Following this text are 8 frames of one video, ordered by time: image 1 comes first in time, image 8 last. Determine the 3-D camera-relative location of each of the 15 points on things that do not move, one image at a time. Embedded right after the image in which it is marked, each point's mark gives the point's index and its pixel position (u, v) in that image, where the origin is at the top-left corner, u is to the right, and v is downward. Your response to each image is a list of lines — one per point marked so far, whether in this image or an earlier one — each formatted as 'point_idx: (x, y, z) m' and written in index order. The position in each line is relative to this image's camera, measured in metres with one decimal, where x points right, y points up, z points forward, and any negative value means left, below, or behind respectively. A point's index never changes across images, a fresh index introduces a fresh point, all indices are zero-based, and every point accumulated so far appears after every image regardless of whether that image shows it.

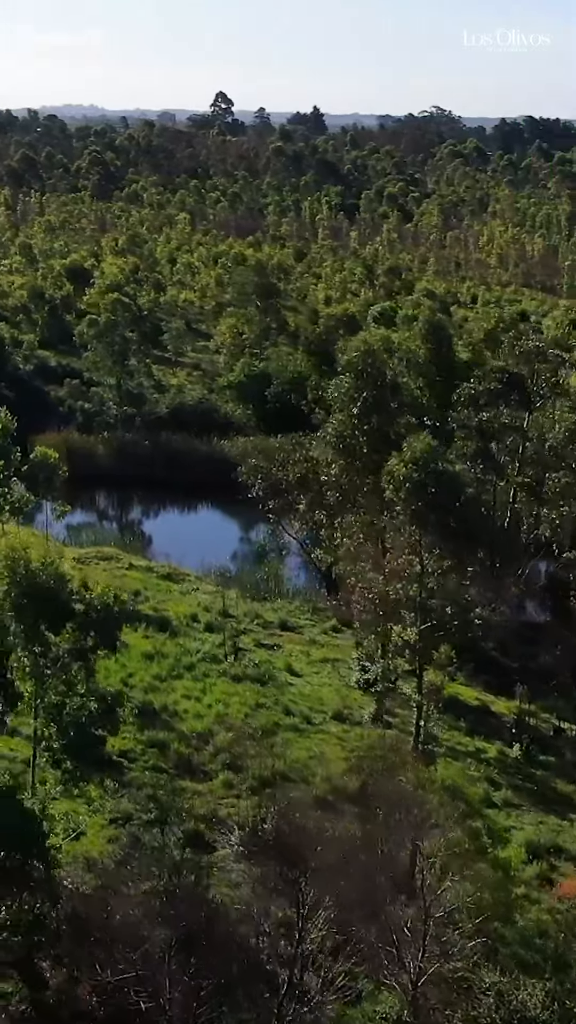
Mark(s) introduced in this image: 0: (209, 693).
0: (-0.8, -1.8, +16.6) m
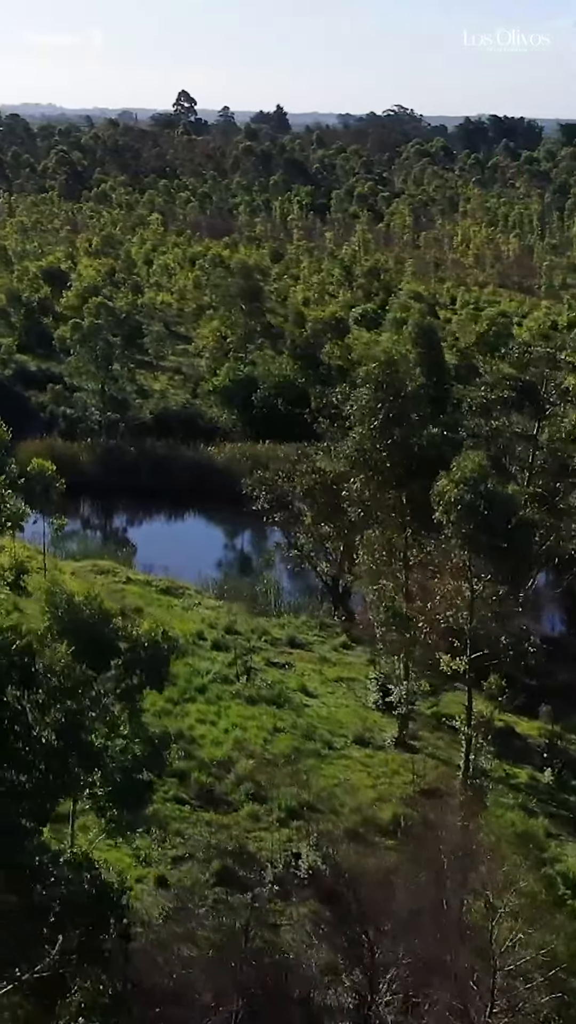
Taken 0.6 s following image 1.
0: (-0.6, -2.0, +16.0) m
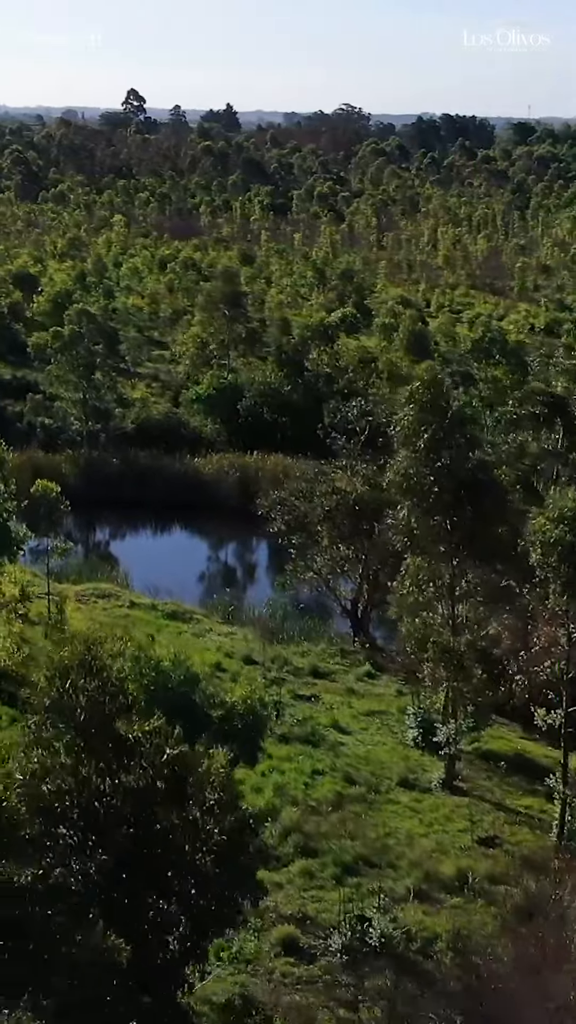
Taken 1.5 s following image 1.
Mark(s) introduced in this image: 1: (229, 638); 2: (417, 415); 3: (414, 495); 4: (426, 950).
0: (-0.3, -2.2, +15.0) m
1: (-0.6, -1.5, +19.7) m
2: (+1.1, +0.8, +14.2) m
3: (+1.1, +0.1, +14.4) m
4: (+0.9, -2.9, +11.4) m
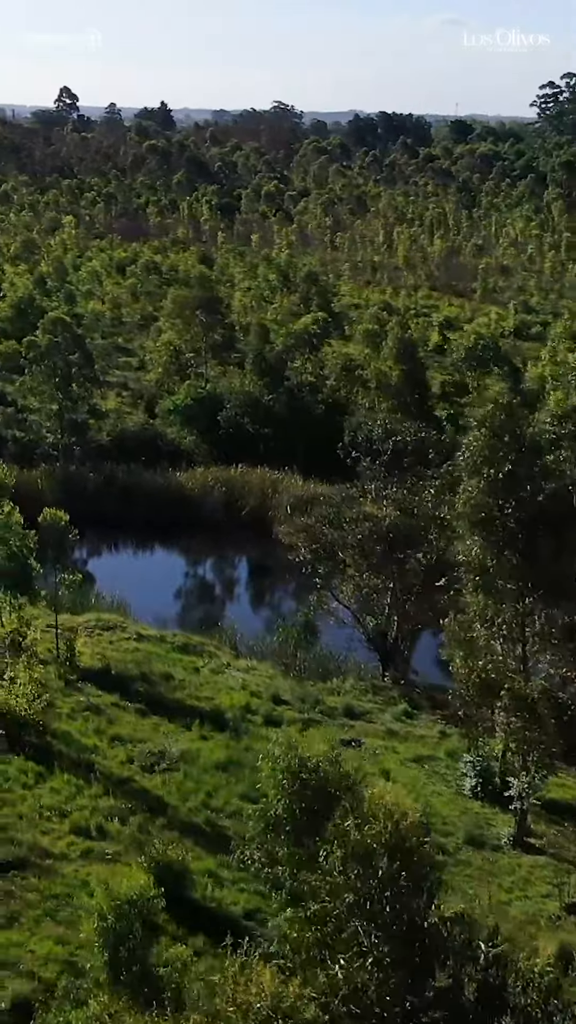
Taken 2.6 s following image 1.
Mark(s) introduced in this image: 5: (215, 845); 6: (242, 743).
0: (+0.2, -2.5, +13.8) m
1: (-0.4, -1.8, +18.5) m
2: (+1.5, +0.5, +13.0) m
3: (+1.5, -0.1, +13.3) m
4: (+1.5, -3.2, +10.2) m
5: (-0.6, -2.6, +13.1) m
6: (-0.4, -2.1, +15.7) m
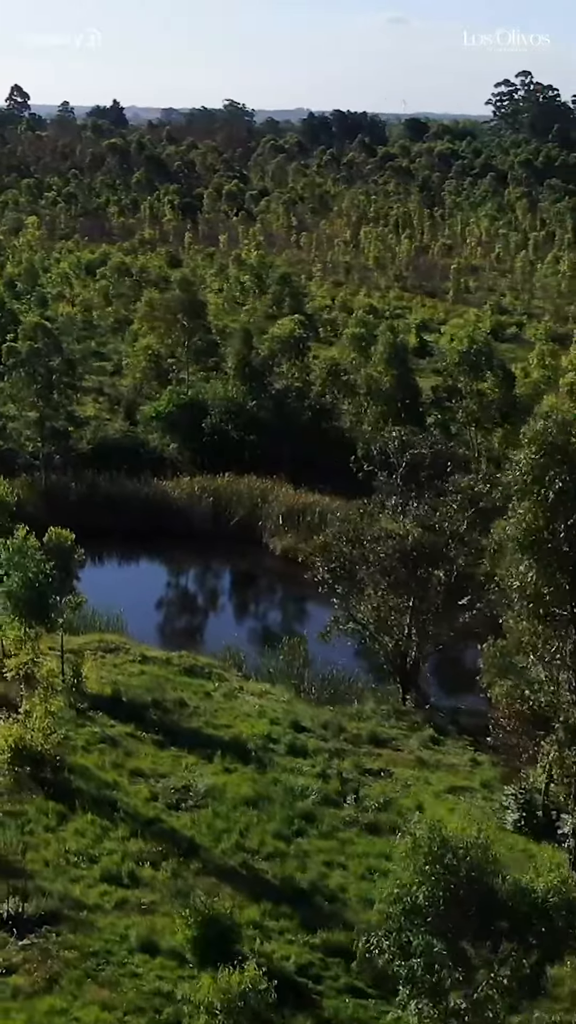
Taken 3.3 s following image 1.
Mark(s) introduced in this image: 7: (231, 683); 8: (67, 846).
0: (+0.5, -2.7, +13.0) m
1: (-0.2, -1.9, +17.7) m
2: (+1.9, +0.4, +12.3) m
3: (+1.9, -0.3, +12.6) m
4: (+2.0, -3.4, +9.5) m
5: (-0.2, -2.8, +12.3) m
6: (-0.1, -2.3, +14.9) m
7: (-0.6, -1.9, +18.5) m
8: (-1.7, -2.5, +12.9) m
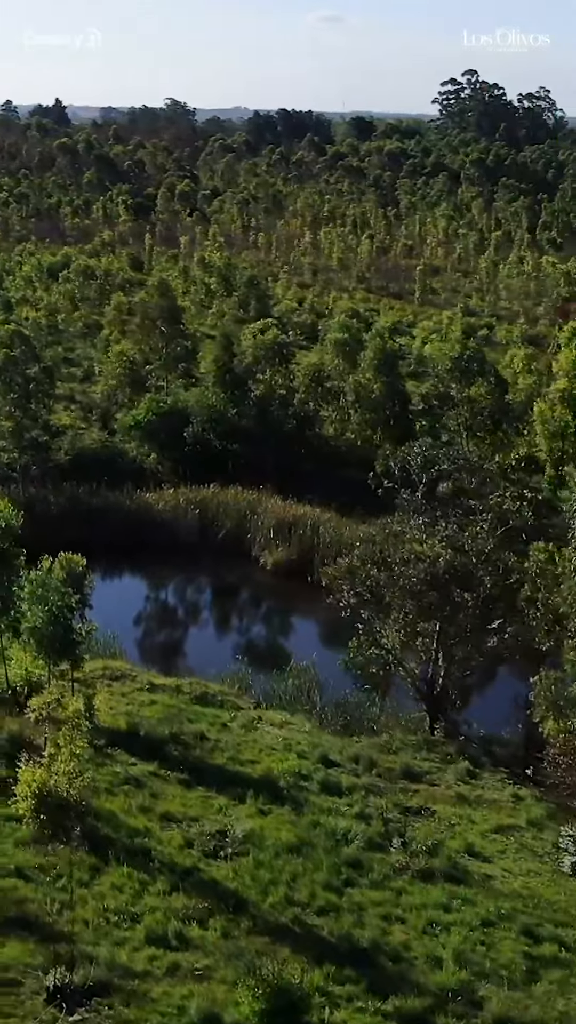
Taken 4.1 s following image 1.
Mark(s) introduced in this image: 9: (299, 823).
0: (+0.9, -2.9, +12.2) m
1: (0.0, -2.2, +16.9) m
2: (+2.2, +0.2, +11.5) m
3: (+2.2, -0.5, +11.8) m
4: (+2.5, -3.6, +8.7) m
5: (+0.2, -3.0, +11.5) m
6: (+0.2, -2.5, +14.0) m
7: (-0.4, -2.1, +17.6) m
8: (-1.3, -2.8, +12.0) m
9: (+0.1, -2.5, +13.9) m
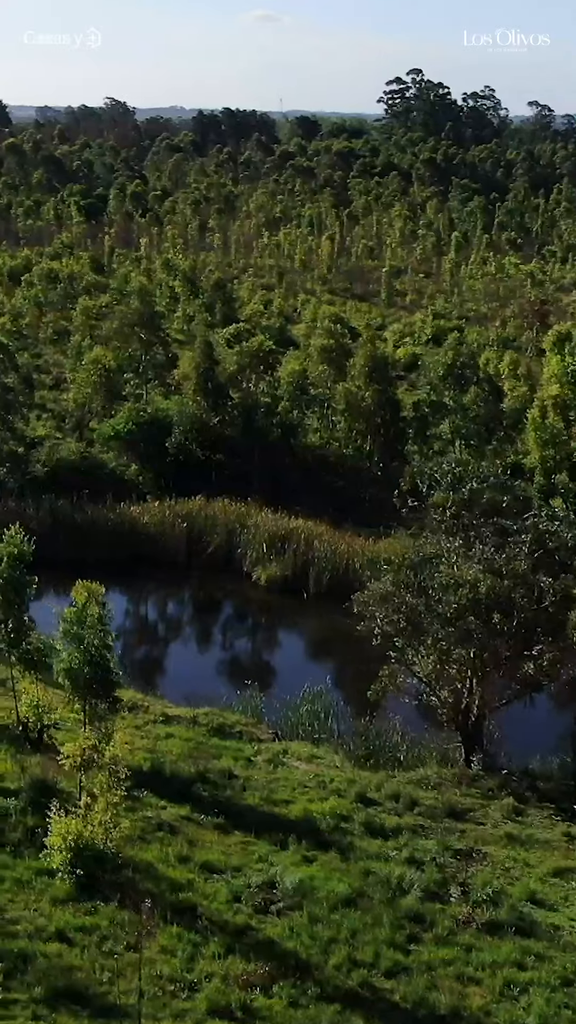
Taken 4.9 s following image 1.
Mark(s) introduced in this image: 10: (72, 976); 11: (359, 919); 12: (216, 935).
0: (+1.3, -3.1, +11.4) m
1: (+0.3, -2.4, +16.0) m
2: (+2.7, 0.0, +10.7) m
3: (+2.7, -0.7, +11.0) m
4: (+3.0, -3.8, +7.9) m
5: (+0.7, -3.2, +10.6) m
6: (+0.6, -2.7, +13.1) m
7: (-0.2, -2.3, +16.7) m
8: (-0.8, -3.0, +11.1) m
9: (+0.5, -2.8, +13.0) m
10: (-1.4, -3.0, +10.8) m
11: (+0.5, -2.9, +12.1) m
12: (-0.5, -2.9, +11.7) m
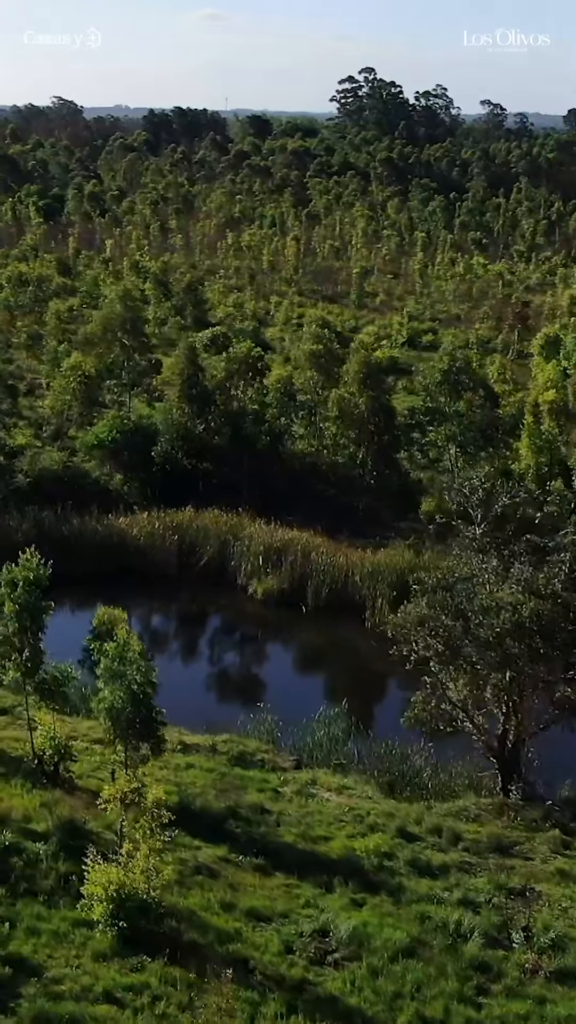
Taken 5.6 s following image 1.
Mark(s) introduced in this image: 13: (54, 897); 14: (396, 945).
0: (+1.8, -3.3, +10.7) m
1: (+0.5, -2.5, +15.3) m
2: (+3.1, -0.2, +10.1) m
3: (+3.1, -0.8, +10.3) m
4: (+3.6, -3.9, +7.3) m
5: (+1.1, -3.4, +9.9) m
6: (+0.9, -2.9, +12.4) m
7: (+0.1, -2.5, +16.0) m
8: (-0.4, -3.2, +10.3) m
9: (+0.8, -2.9, +12.3) m
10: (-0.9, -3.2, +10.1) m
11: (+0.9, -3.1, +11.4) m
12: (-0.1, -3.1, +11.0) m
13: (-1.7, -2.7, +12.0) m
14: (+0.7, -3.0, +11.7) m
